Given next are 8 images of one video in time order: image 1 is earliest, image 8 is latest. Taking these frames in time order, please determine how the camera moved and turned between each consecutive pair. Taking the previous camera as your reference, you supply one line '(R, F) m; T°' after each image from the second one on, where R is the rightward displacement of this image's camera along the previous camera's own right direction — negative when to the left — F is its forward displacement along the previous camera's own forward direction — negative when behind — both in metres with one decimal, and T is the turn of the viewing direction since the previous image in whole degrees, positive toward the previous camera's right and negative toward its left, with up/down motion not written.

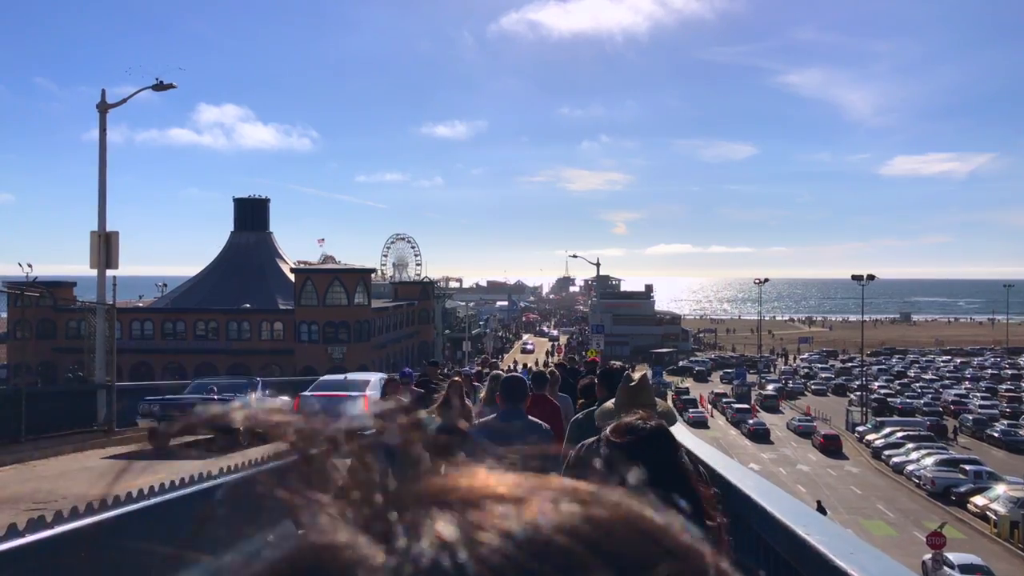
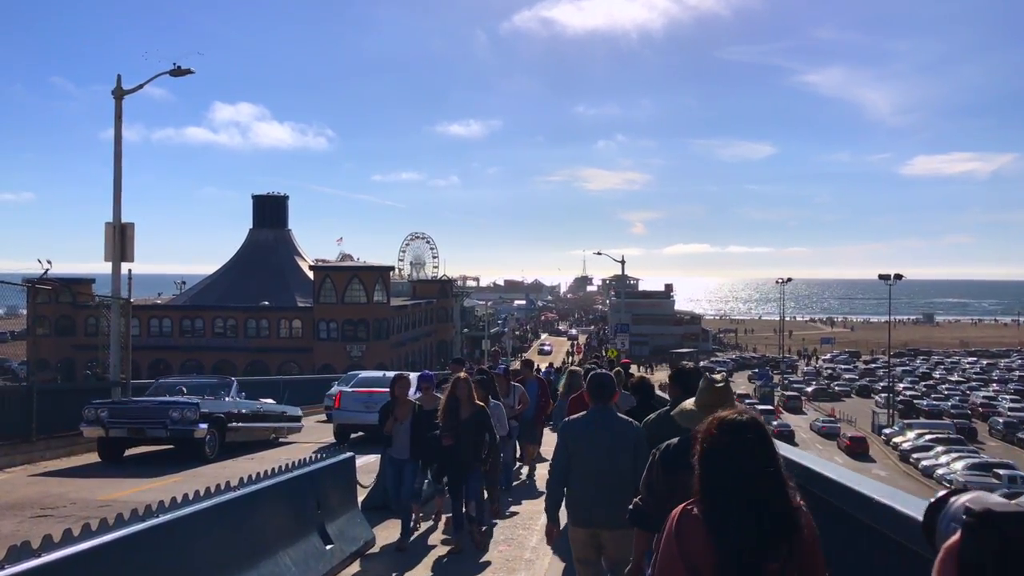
(-0.2, +0.6) m; -1°
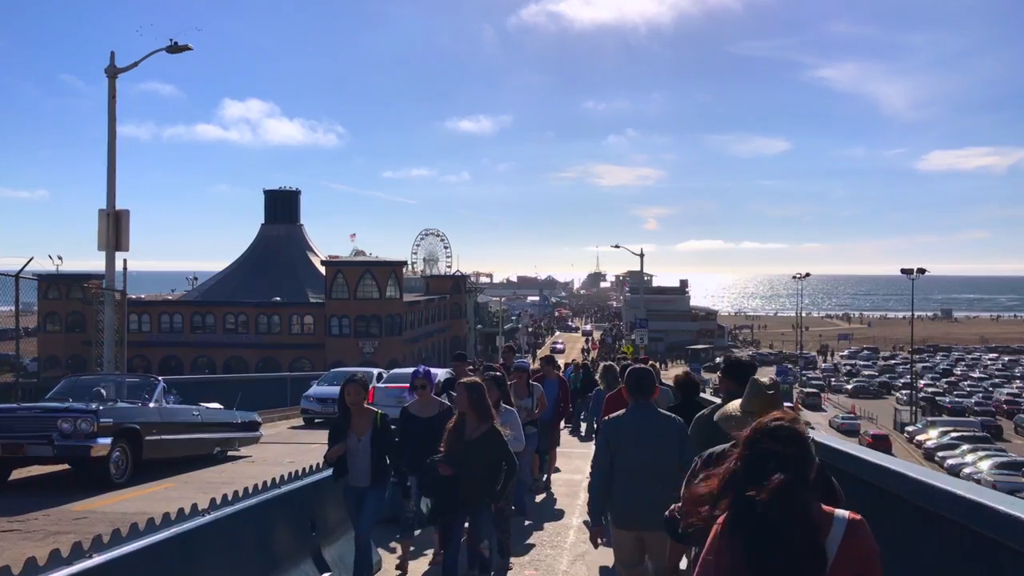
(-0.1, +0.8) m; -1°
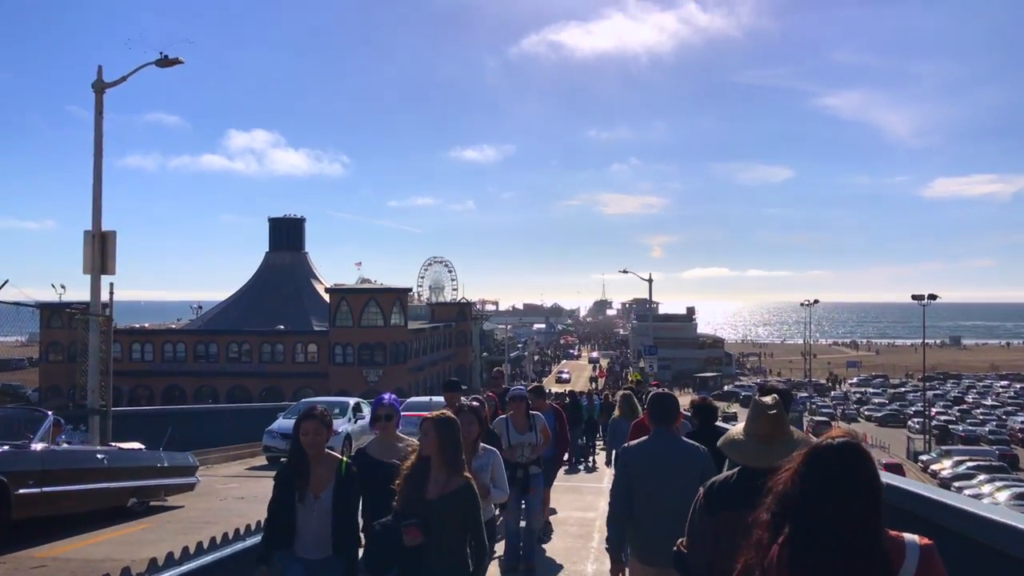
(0.0, +0.5) m; 0°
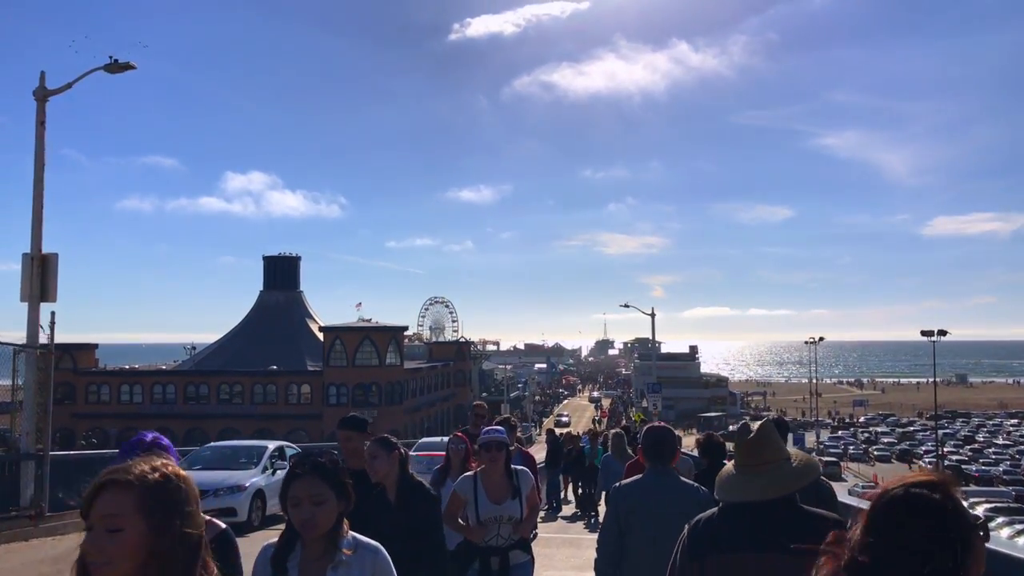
(+0.2, +1.1) m; 0°
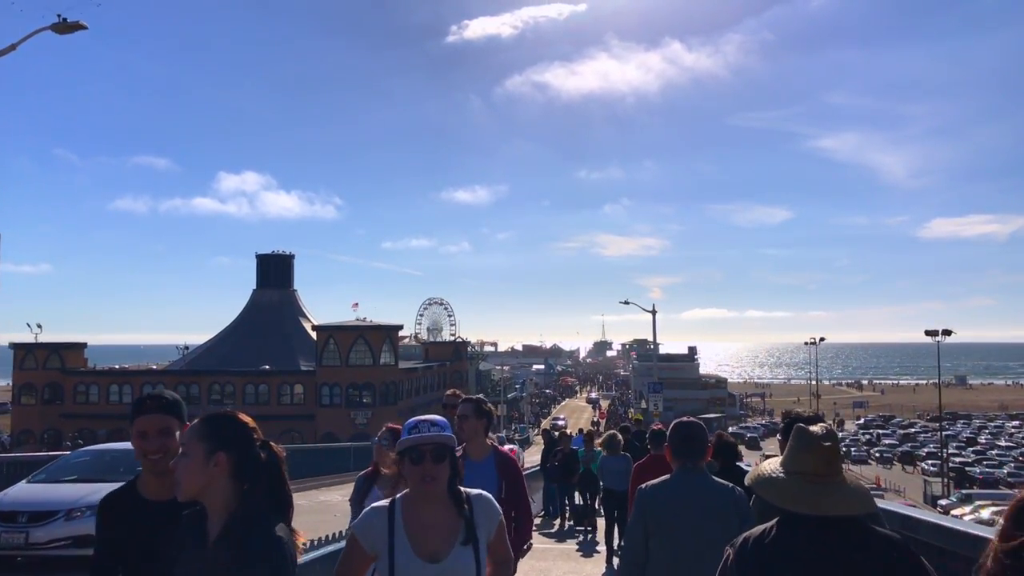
(0.0, +0.9) m; 0°
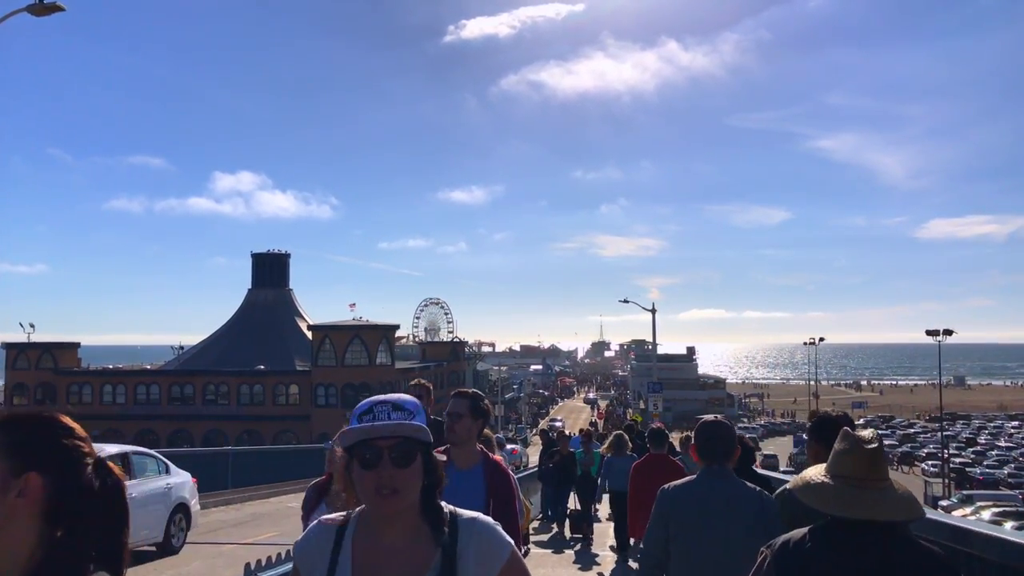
(0.0, +0.4) m; 0°
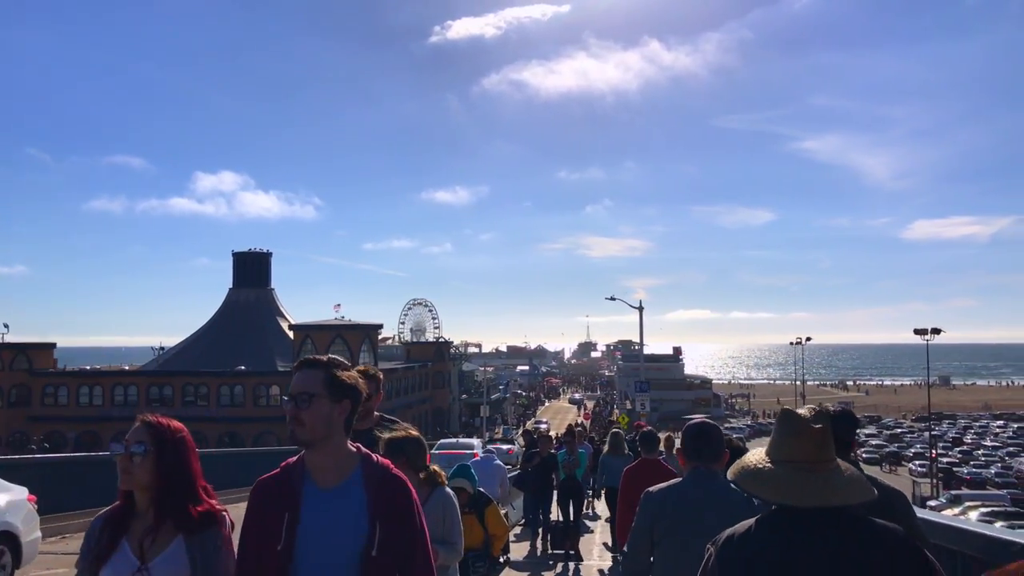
(+0.1, +0.6) m; +1°
